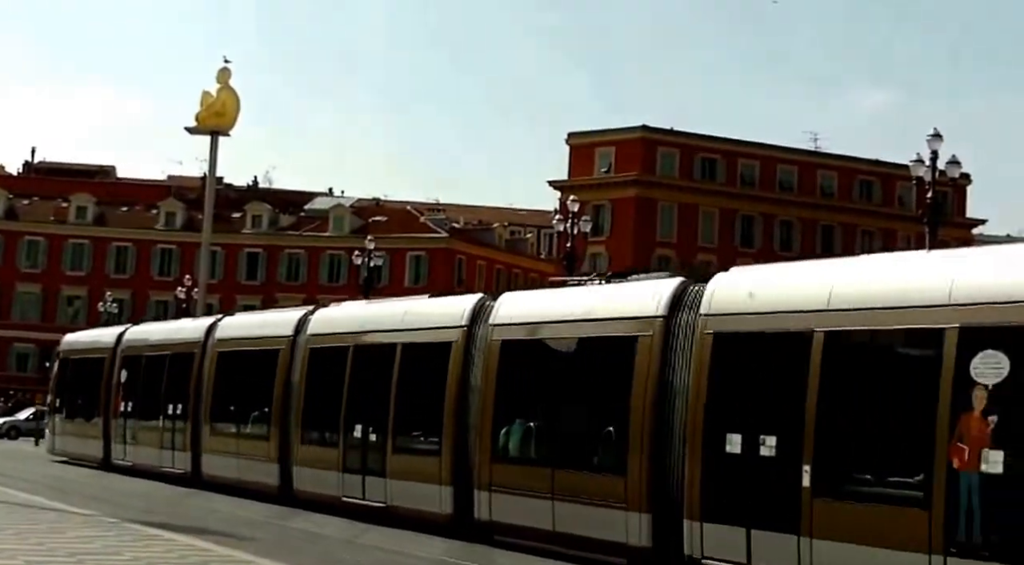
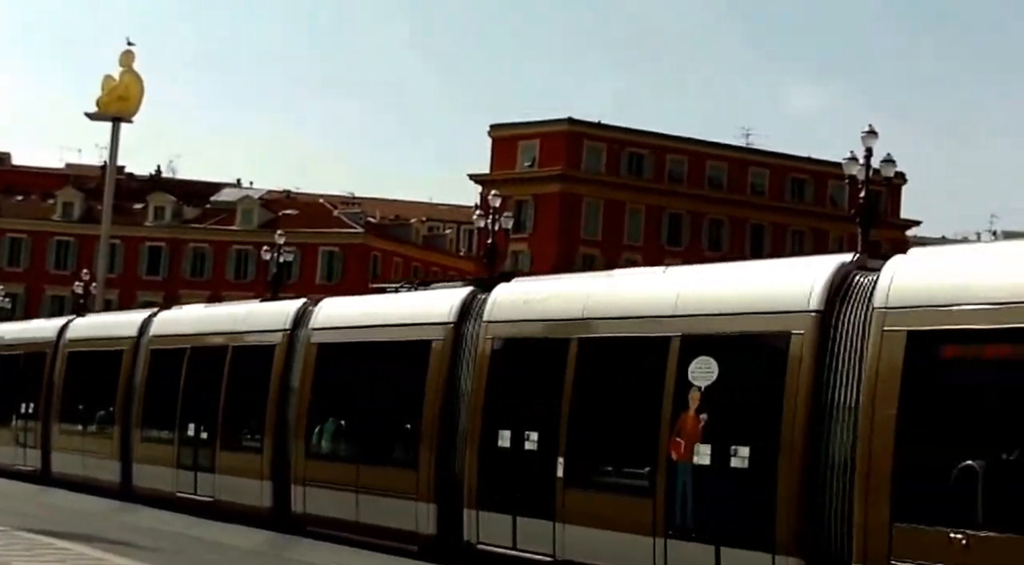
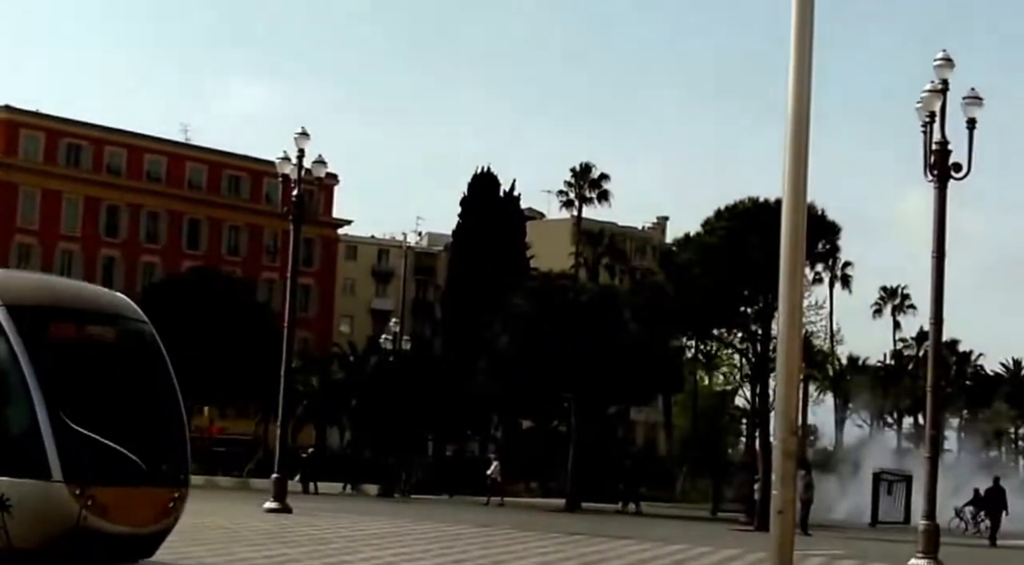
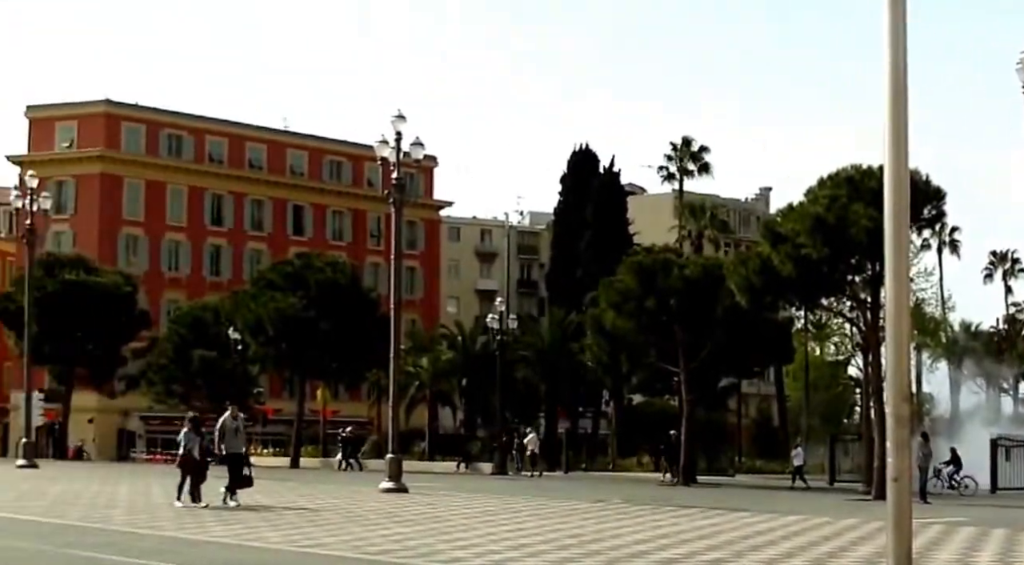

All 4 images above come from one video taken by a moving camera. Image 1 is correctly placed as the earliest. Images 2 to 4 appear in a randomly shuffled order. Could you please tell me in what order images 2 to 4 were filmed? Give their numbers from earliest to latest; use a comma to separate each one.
2, 3, 4
